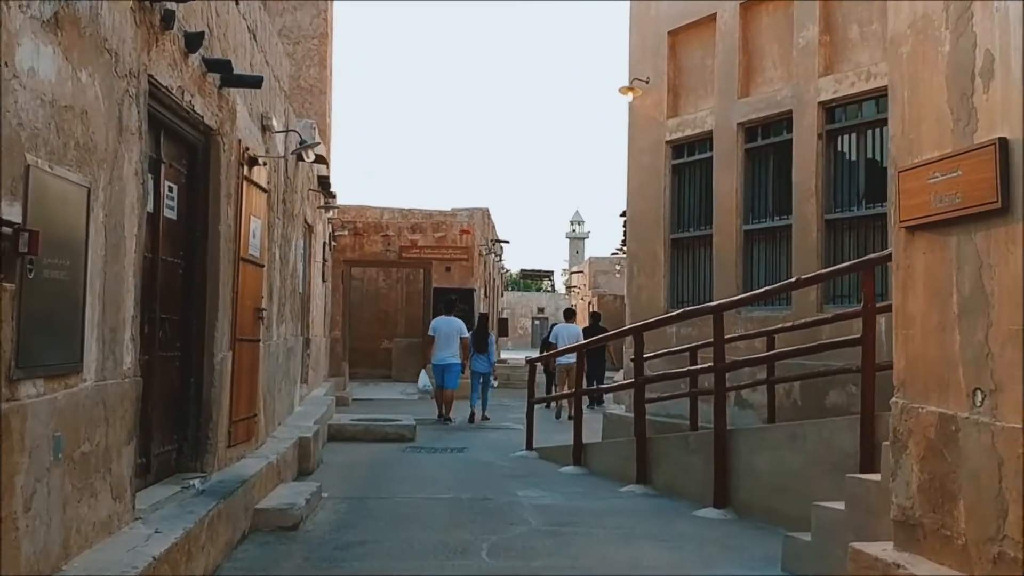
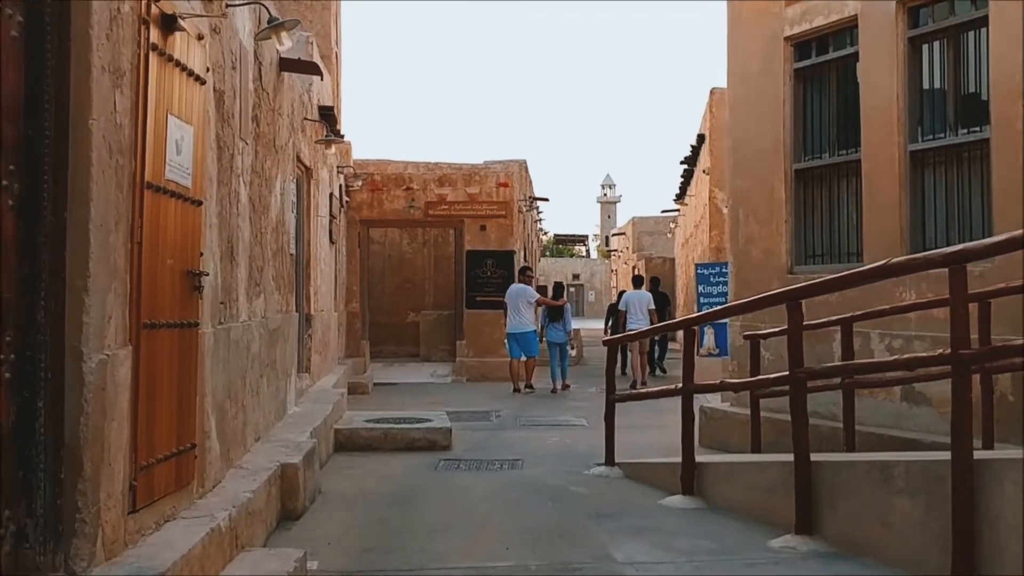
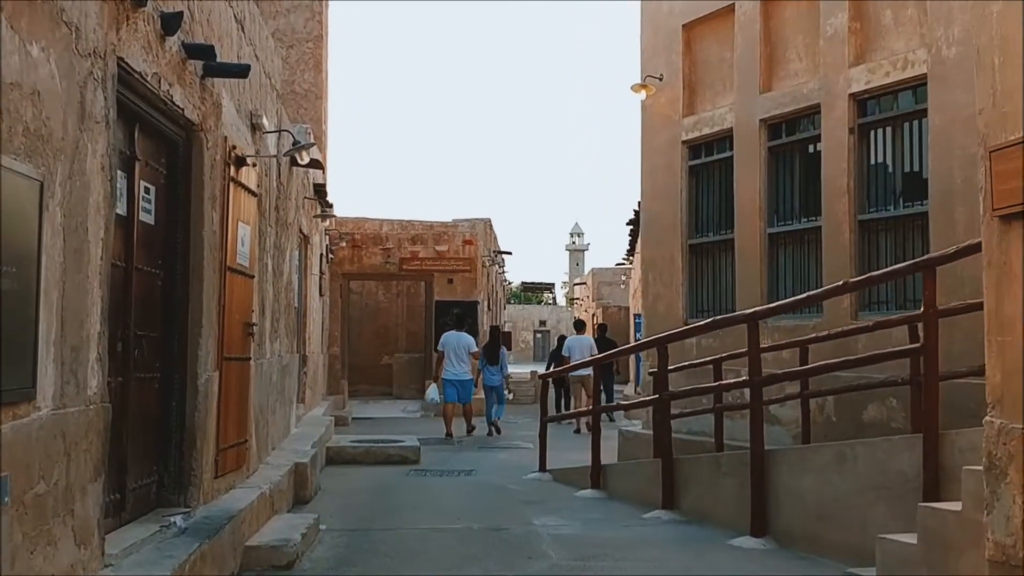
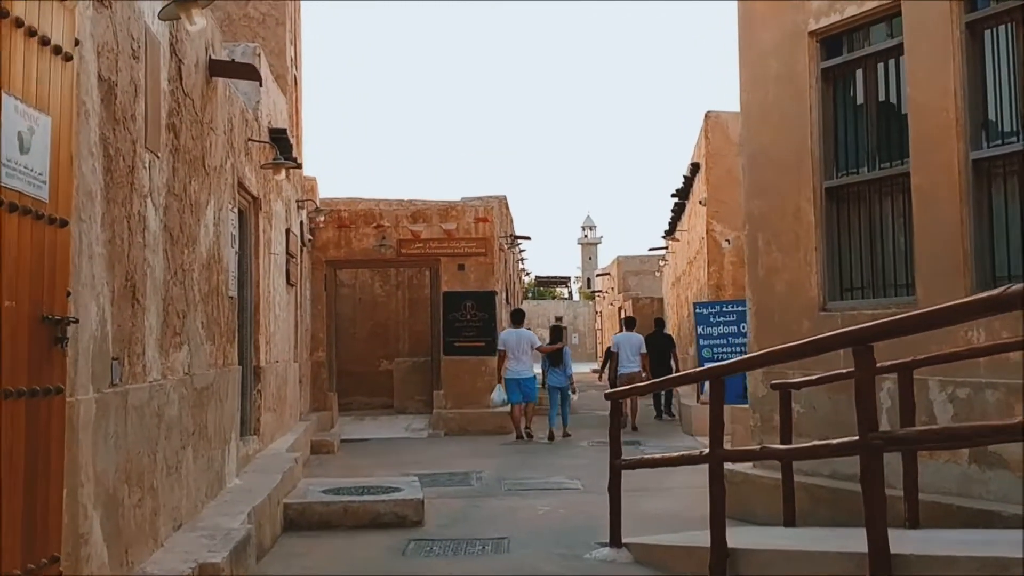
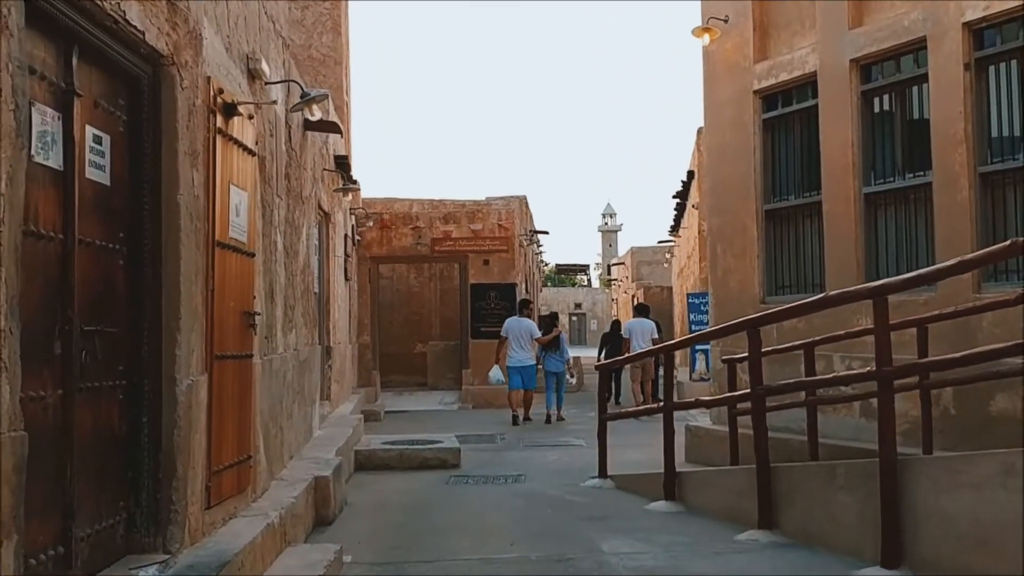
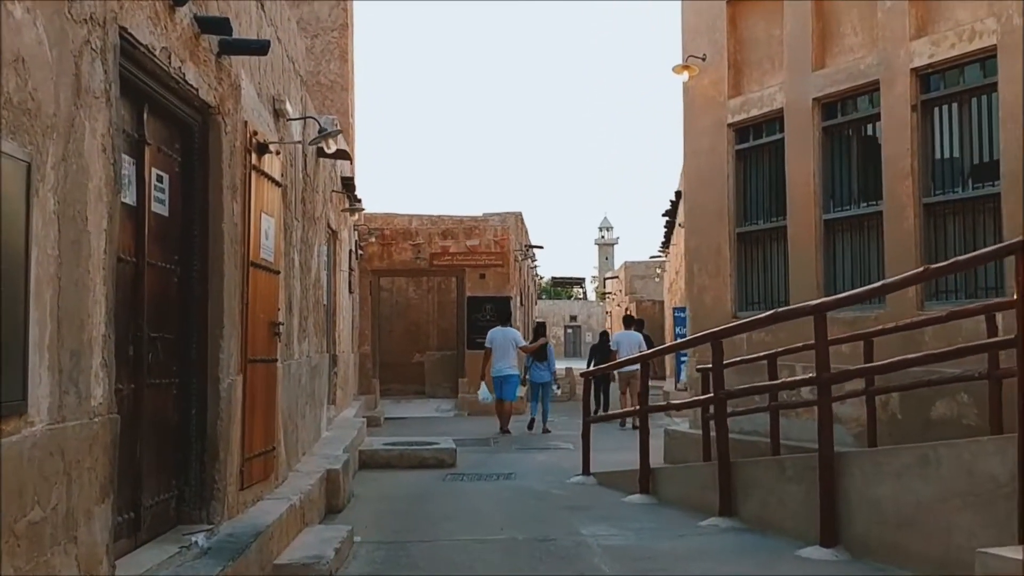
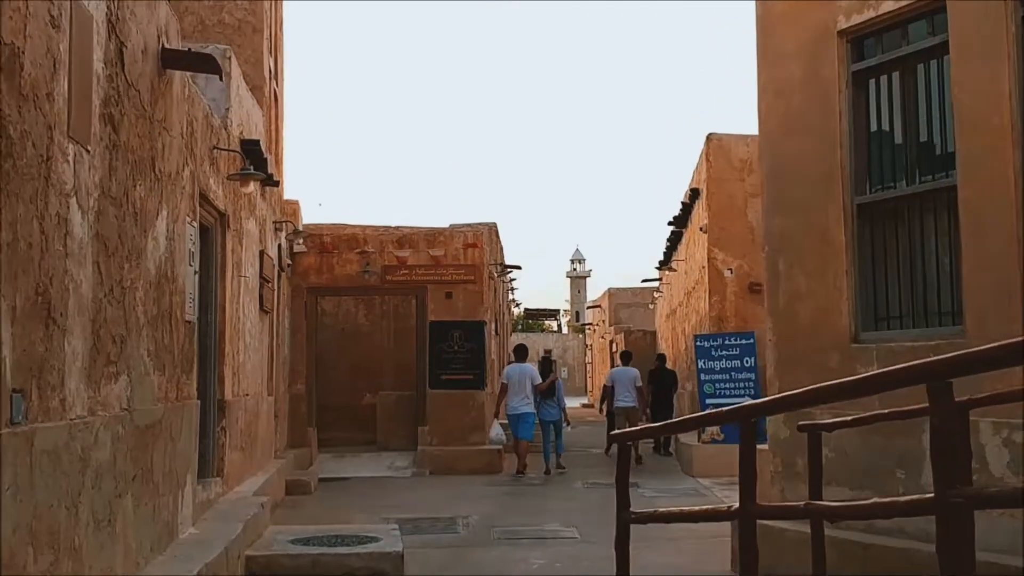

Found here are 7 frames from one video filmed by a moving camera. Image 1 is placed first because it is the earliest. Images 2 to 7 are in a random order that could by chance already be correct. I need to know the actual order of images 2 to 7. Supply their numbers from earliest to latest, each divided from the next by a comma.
3, 6, 5, 2, 4, 7
